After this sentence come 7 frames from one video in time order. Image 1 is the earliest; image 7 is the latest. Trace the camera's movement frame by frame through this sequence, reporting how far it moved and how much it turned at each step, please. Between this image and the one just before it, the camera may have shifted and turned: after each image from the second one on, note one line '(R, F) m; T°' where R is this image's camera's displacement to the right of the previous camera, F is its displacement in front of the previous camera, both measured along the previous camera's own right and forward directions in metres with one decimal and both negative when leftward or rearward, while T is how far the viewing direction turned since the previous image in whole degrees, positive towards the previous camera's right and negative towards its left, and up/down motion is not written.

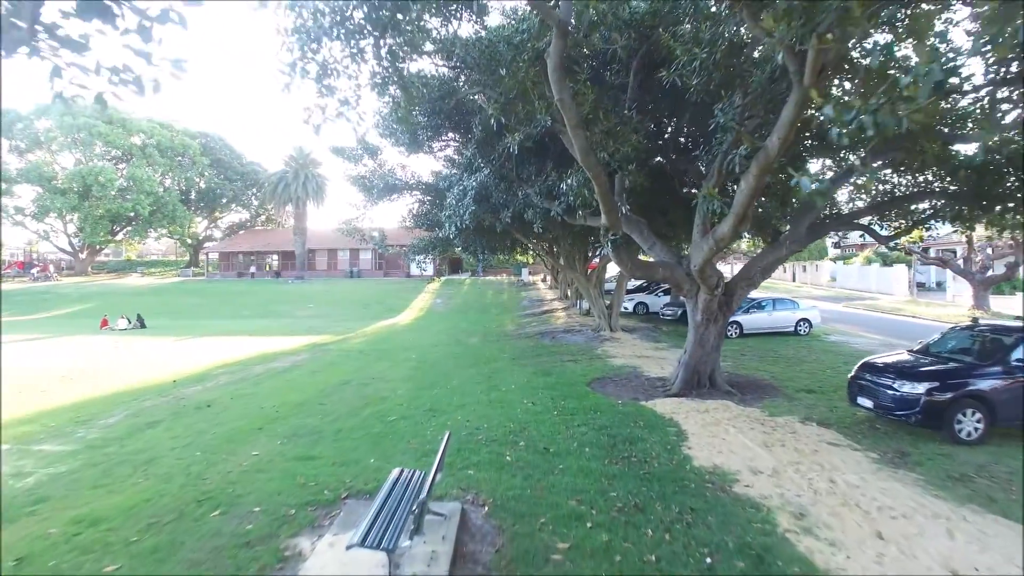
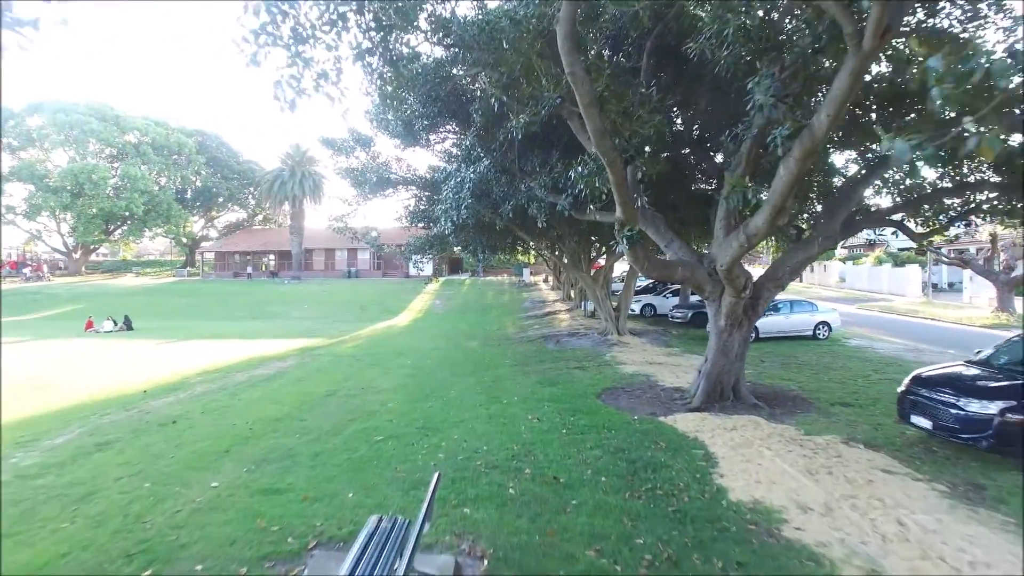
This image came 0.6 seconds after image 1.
(0.0, +0.8) m; 0°
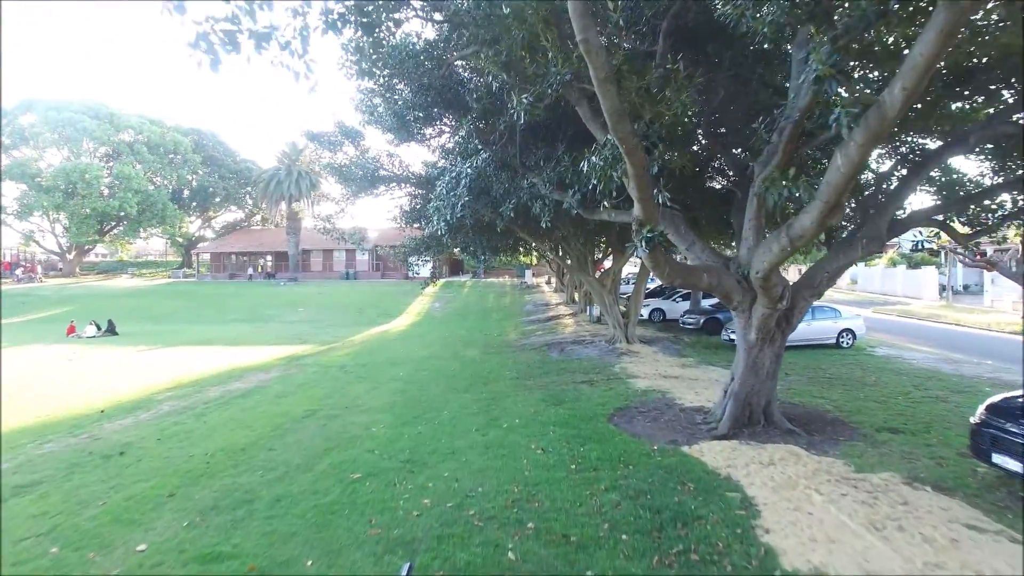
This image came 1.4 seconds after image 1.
(0.0, +1.0) m; 0°
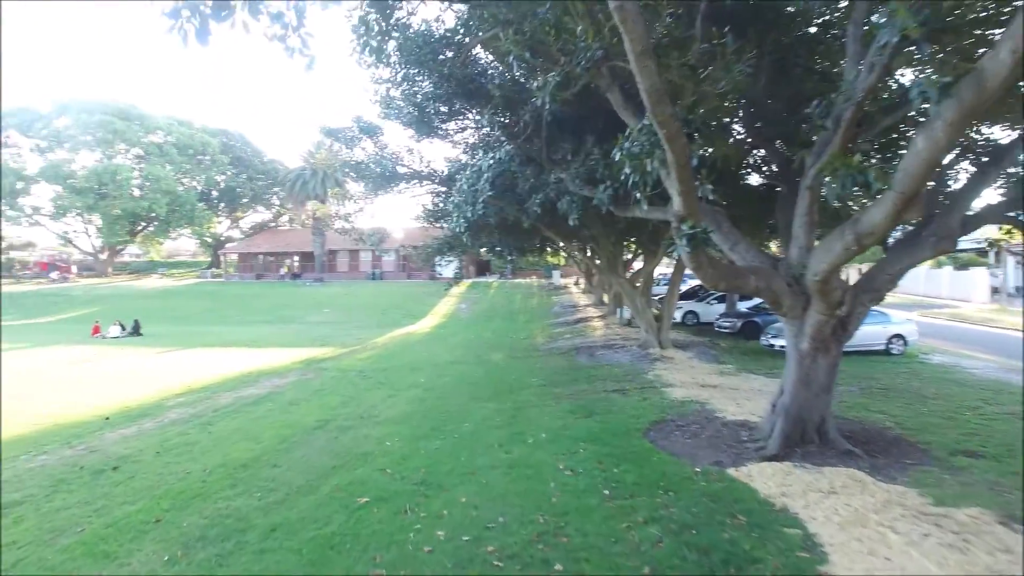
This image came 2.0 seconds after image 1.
(0.0, +0.6) m; -2°
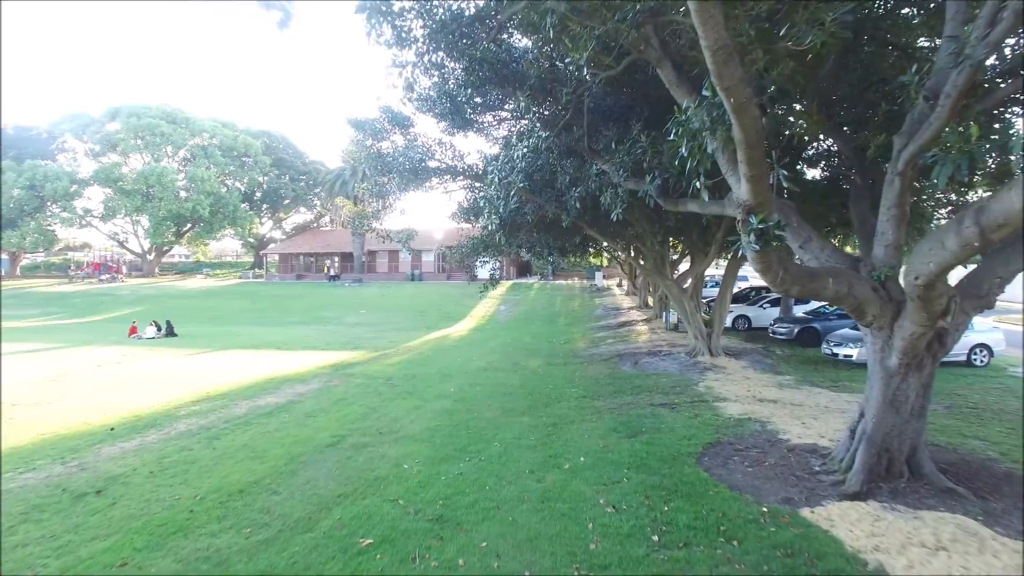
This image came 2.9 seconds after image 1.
(+0.1, +0.8) m; -4°
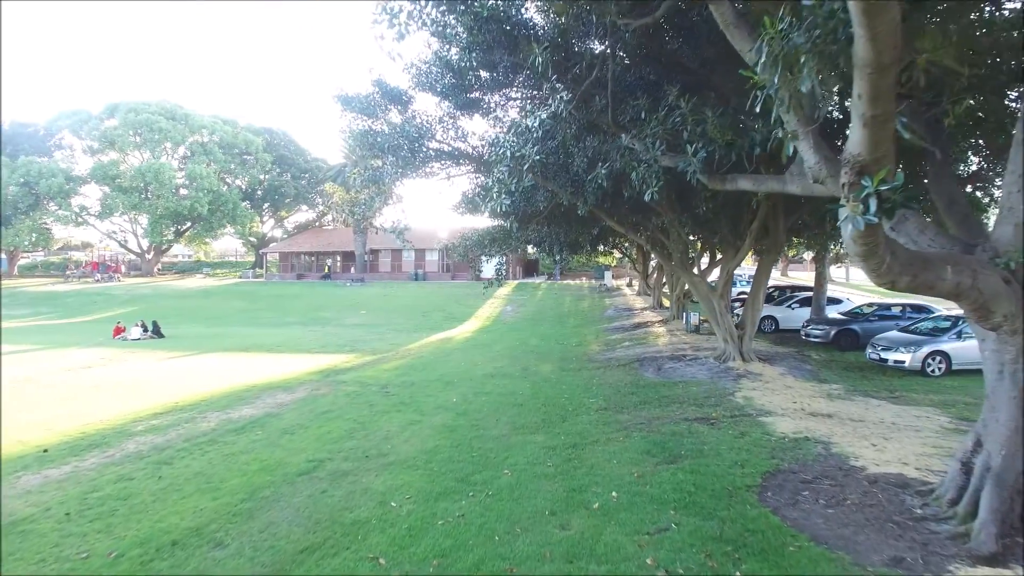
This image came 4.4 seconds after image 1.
(-0.1, +1.2) m; 0°
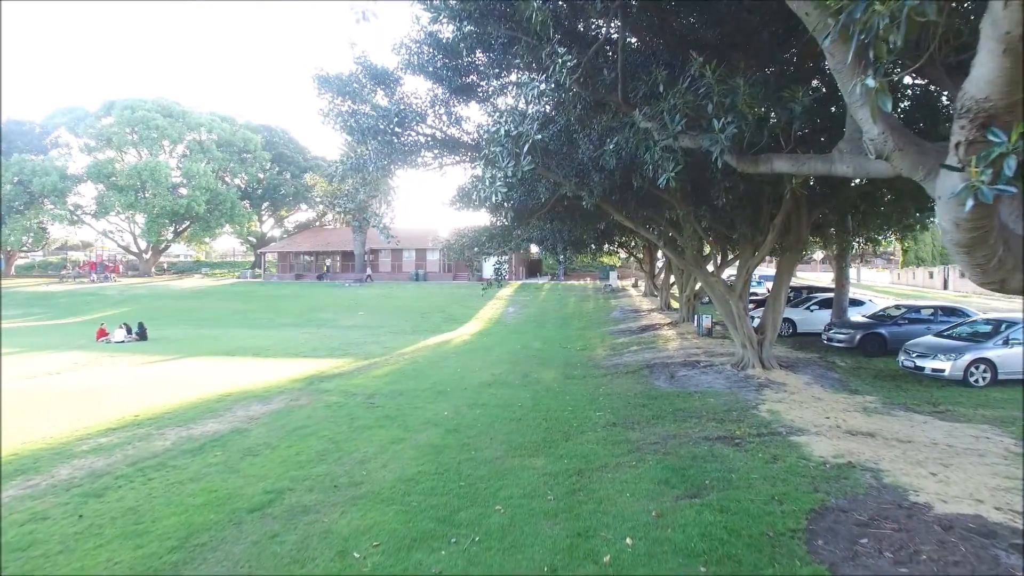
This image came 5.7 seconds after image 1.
(+0.1, +0.9) m; 0°
